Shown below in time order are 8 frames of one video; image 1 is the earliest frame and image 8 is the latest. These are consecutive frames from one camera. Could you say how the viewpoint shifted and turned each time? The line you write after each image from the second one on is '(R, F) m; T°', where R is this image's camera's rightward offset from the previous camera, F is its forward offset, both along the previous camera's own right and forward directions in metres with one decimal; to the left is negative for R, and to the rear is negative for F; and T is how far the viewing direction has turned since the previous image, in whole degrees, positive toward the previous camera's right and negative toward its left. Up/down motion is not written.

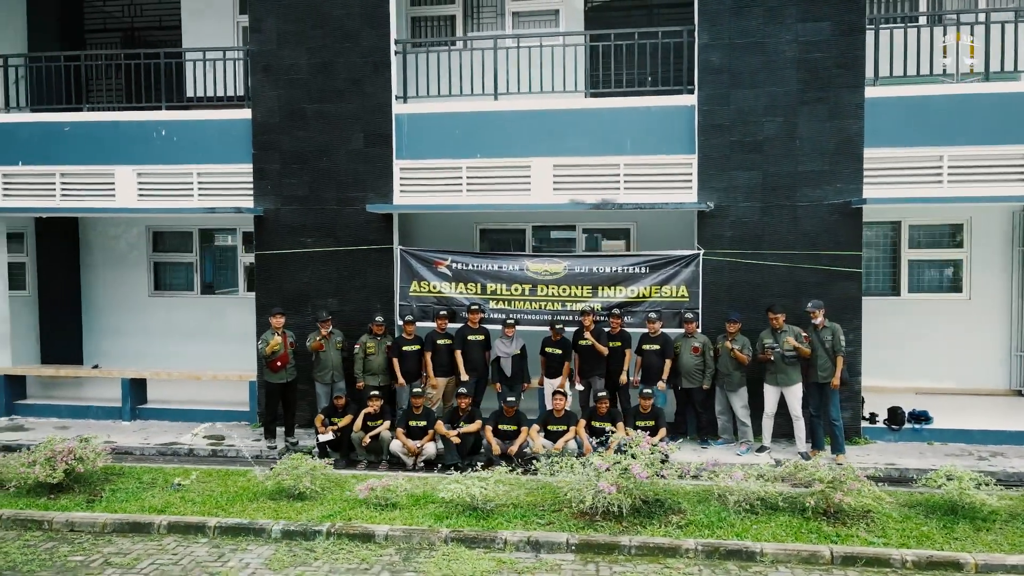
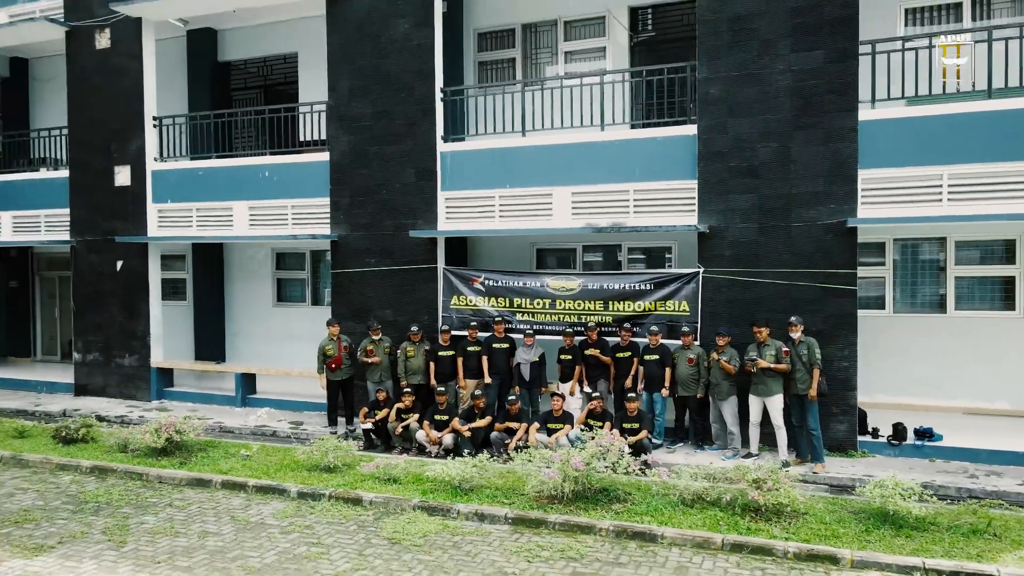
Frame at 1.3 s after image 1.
(+1.8, -0.8) m; -14°
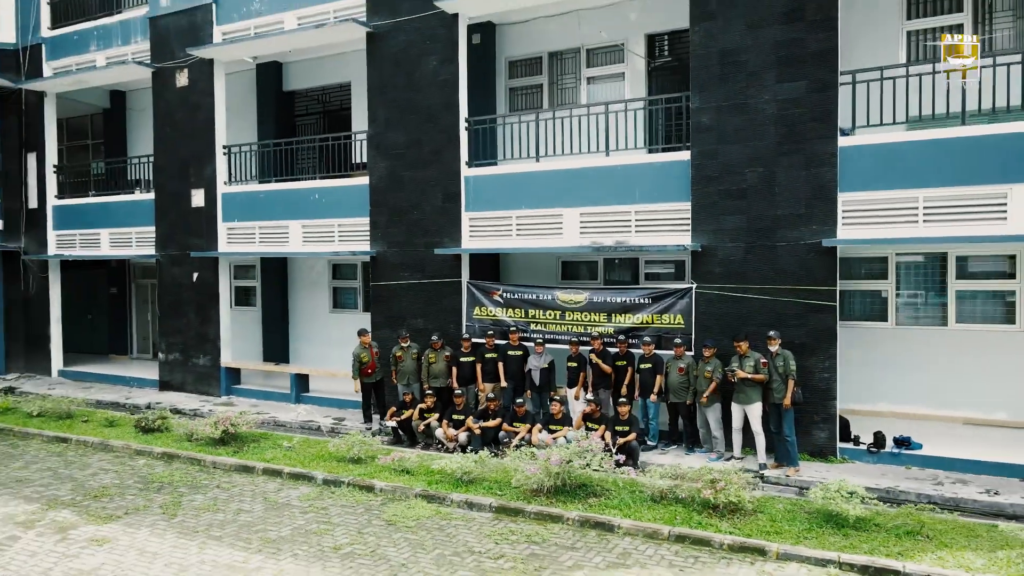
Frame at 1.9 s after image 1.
(+0.9, -0.8) m; -7°
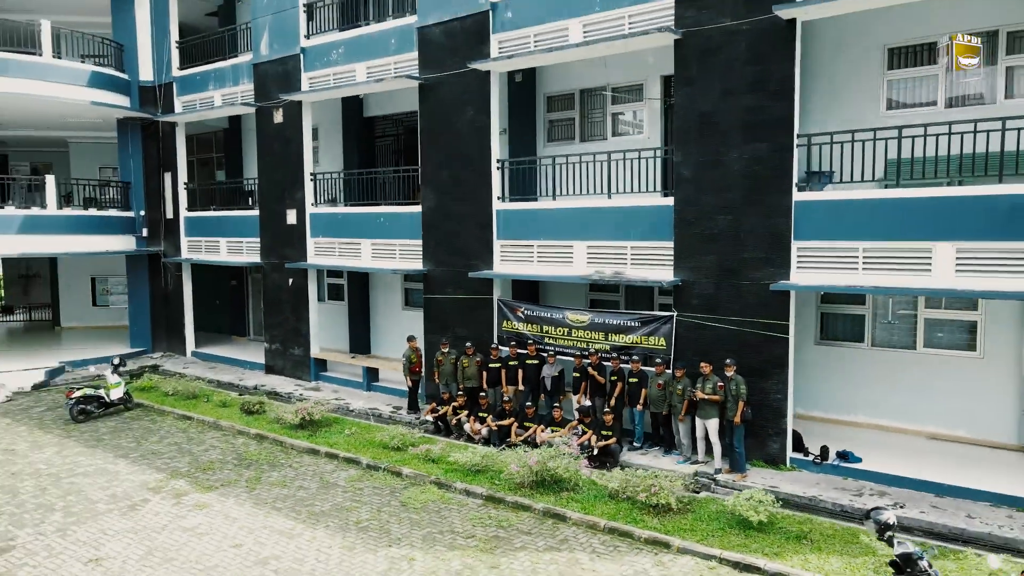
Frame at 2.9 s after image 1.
(+1.5, -1.7) m; -9°
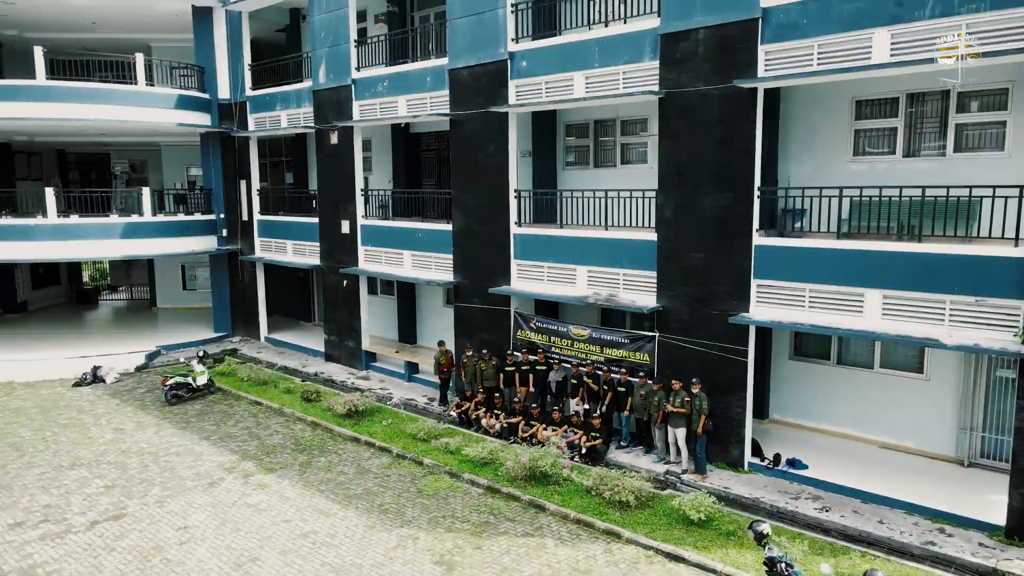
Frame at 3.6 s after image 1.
(+1.1, -1.7) m; -6°
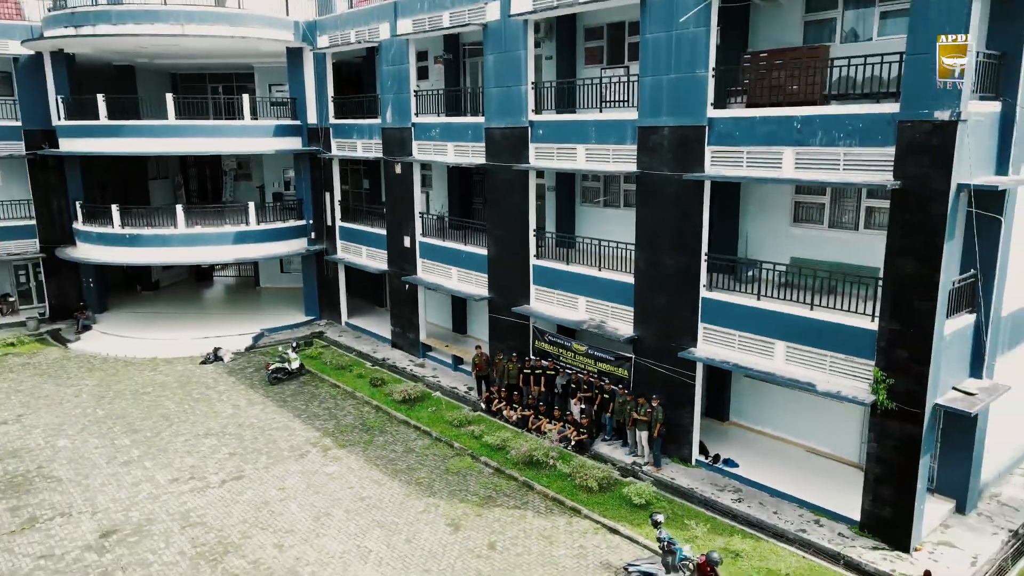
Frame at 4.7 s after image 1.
(+1.5, -3.4) m; -7°
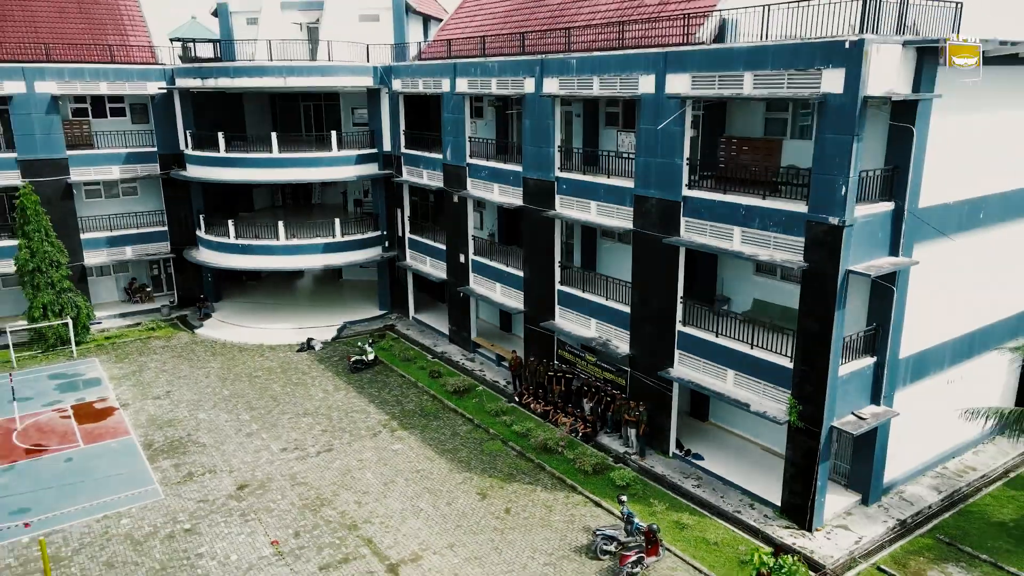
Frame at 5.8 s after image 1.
(+1.3, -4.3) m; -6°
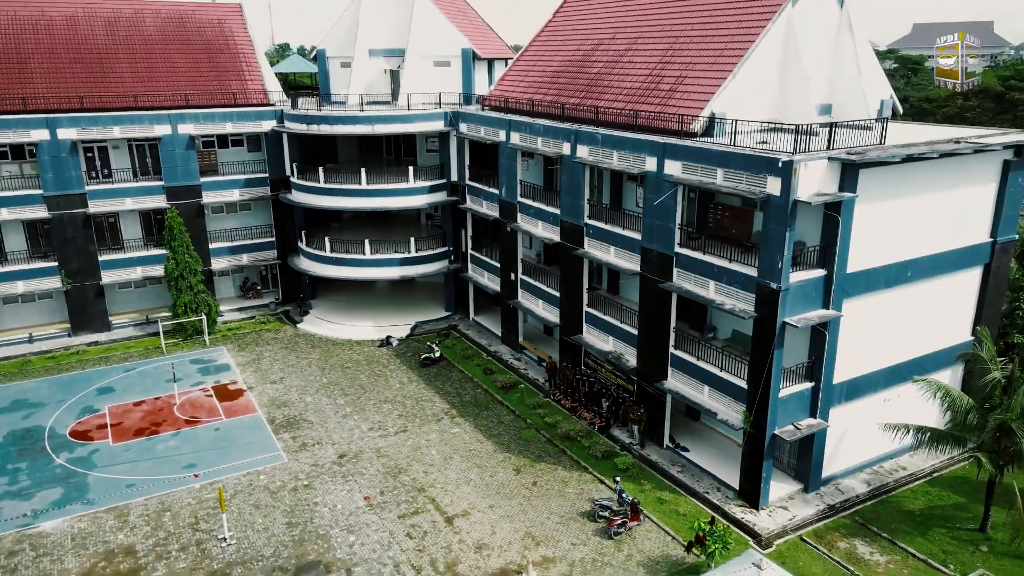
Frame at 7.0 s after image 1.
(+1.0, -5.6) m; -5°
